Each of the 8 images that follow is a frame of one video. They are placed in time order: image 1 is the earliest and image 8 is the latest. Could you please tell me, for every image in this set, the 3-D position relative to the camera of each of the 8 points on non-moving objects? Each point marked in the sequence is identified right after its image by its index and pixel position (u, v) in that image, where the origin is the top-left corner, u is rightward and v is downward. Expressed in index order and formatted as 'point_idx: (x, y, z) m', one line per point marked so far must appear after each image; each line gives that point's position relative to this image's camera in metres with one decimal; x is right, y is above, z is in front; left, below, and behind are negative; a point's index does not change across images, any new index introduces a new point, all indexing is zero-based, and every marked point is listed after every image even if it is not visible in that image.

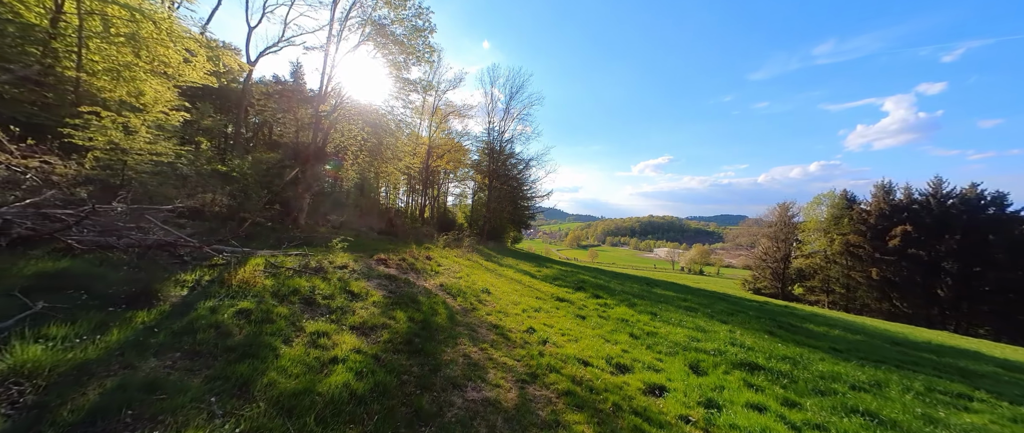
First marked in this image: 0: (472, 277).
0: (-1.8, -2.8, +14.0) m
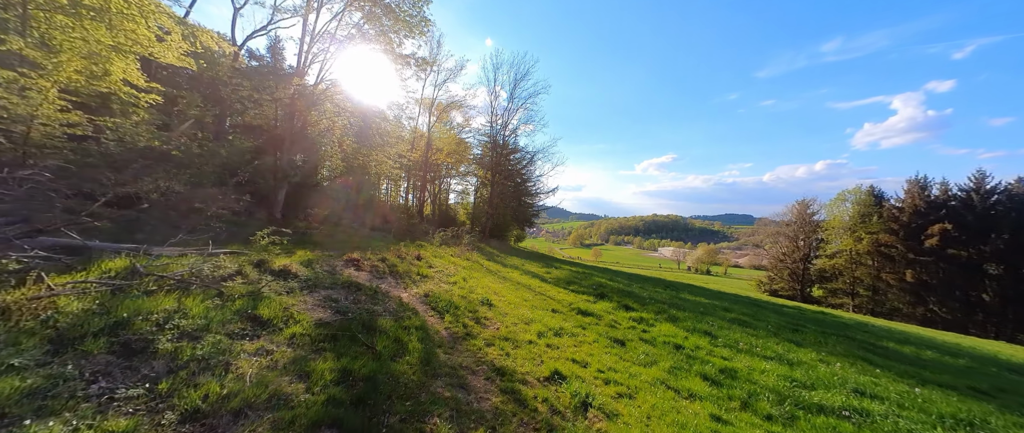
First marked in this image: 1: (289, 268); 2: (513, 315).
0: (-1.5, -2.4, +11.2) m
1: (-4.8, -1.1, +6.6) m
2: (0.0, -2.5, +7.9) m
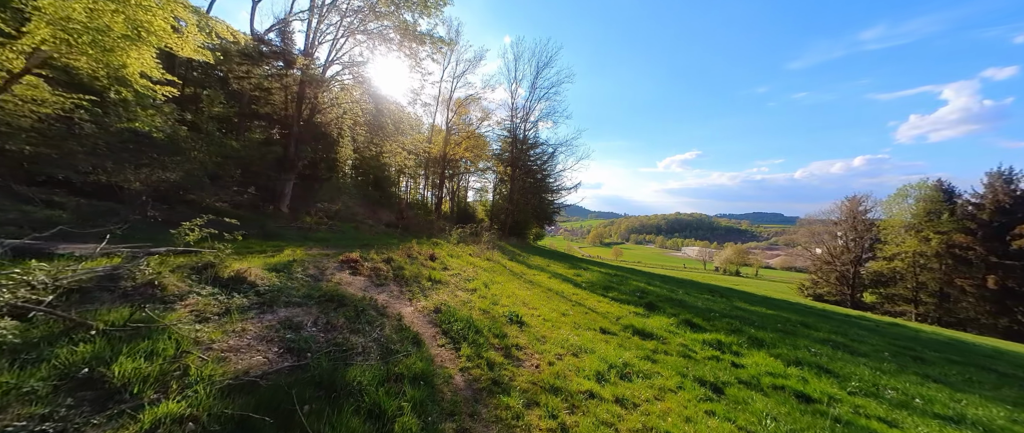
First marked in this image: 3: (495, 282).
0: (-0.5, -2.2, +9.1) m
1: (-4.1, -0.9, +4.7) m
2: (+0.8, -2.3, +5.7) m
3: (-0.6, -2.2, +10.4) m
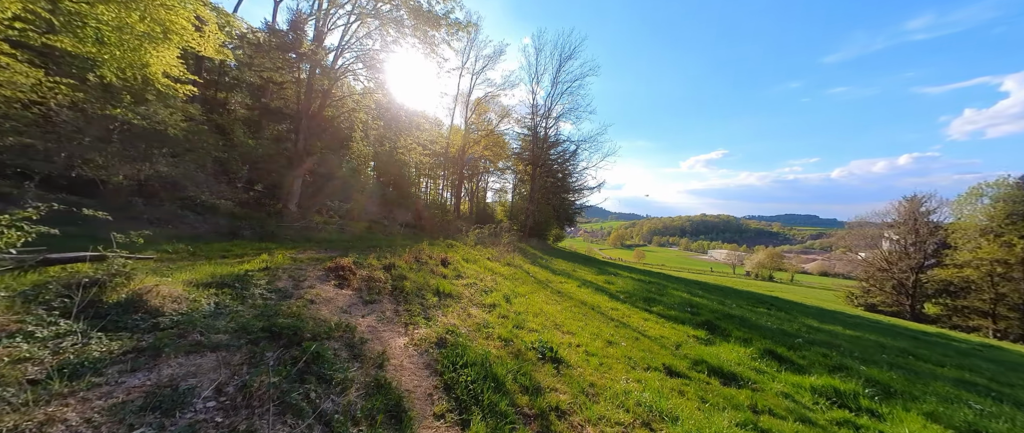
0: (+0.1, -2.1, +7.2) m
1: (-3.7, -0.8, +3.1) m
2: (+1.3, -2.3, +3.8) m
3: (+0.1, -2.2, +8.6) m
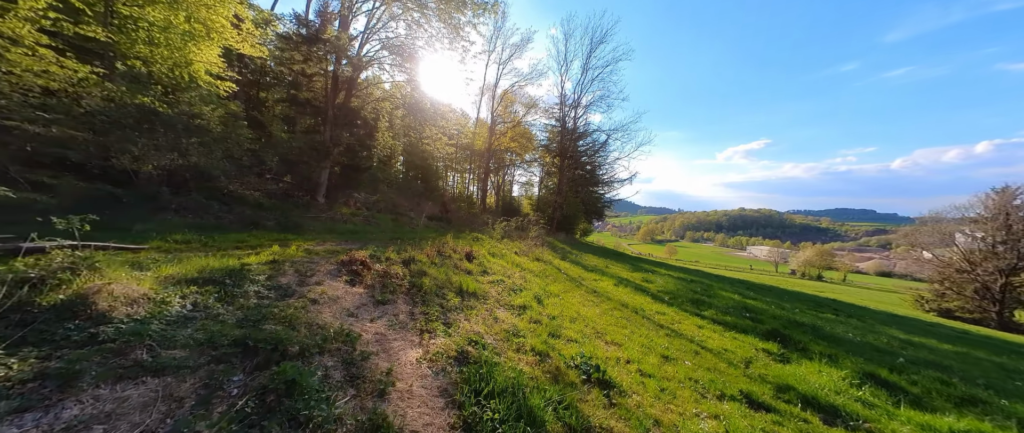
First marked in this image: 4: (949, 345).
0: (+0.8, -1.9, +6.3) m
1: (-3.4, -0.6, +2.5) m
2: (+1.6, -2.1, +2.8) m
3: (+0.9, -1.9, +7.6) m
4: (+14.4, -4.3, +10.1) m
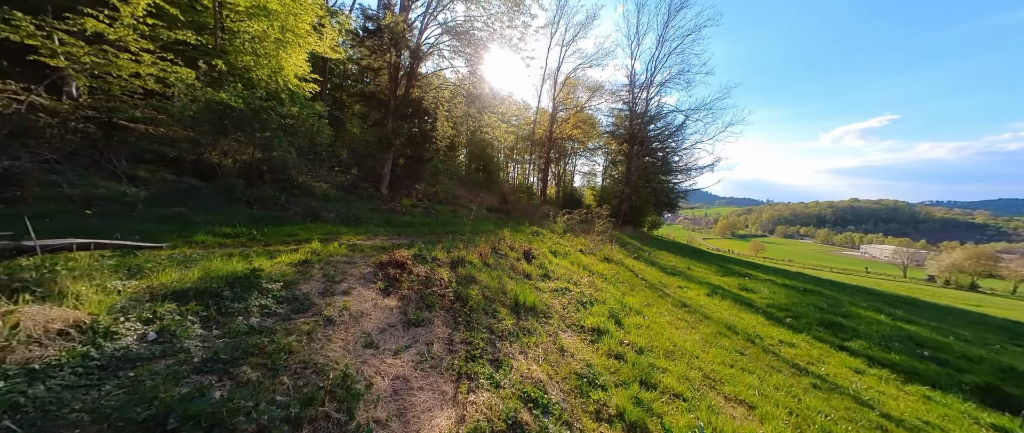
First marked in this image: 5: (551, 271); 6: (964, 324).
0: (+1.9, -1.8, +4.7) m
1: (-3.0, -0.6, +1.7) m
2: (+2.0, -2.1, +1.1) m
3: (+2.3, -1.8, +6.0) m
4: (+16.0, -4.2, +5.9) m
5: (+1.0, -1.3, +7.5) m
6: (+18.0, -4.3, +12.2) m
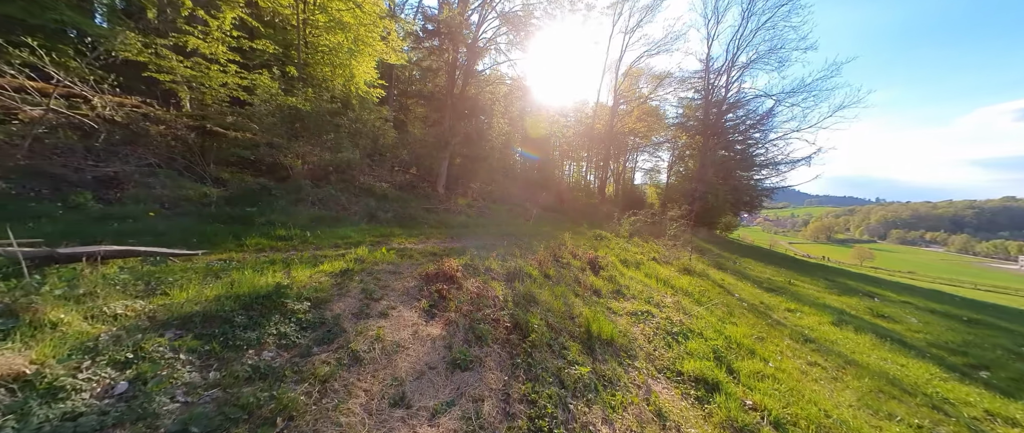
0: (+2.7, -2.0, +3.3) m
1: (-2.6, -0.7, +1.2) m
2: (+2.2, -2.3, -0.2) m
3: (+3.3, -1.9, +4.5) m
4: (+16.7, -4.5, +2.0) m
5: (+2.3, -1.4, +6.3) m
6: (+19.9, -4.5, +7.9) m
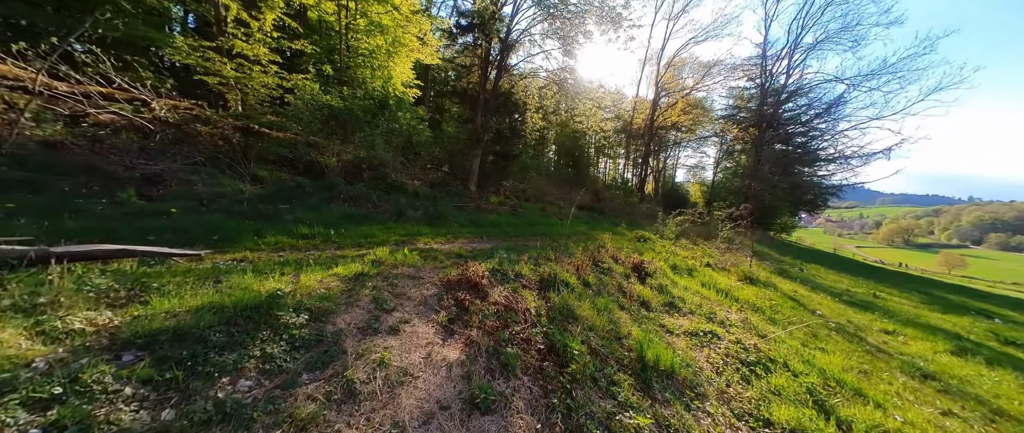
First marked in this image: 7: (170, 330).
0: (+3.0, -2.0, +2.4) m
1: (-2.5, -0.7, +0.9) m
2: (+2.1, -2.3, -1.1) m
3: (+3.7, -1.9, +3.5) m
4: (+16.8, -4.6, -0.4) m
5: (+2.9, -1.4, +5.3) m
6: (+20.6, -4.6, +5.1) m
7: (-2.2, -0.7, +2.0) m
